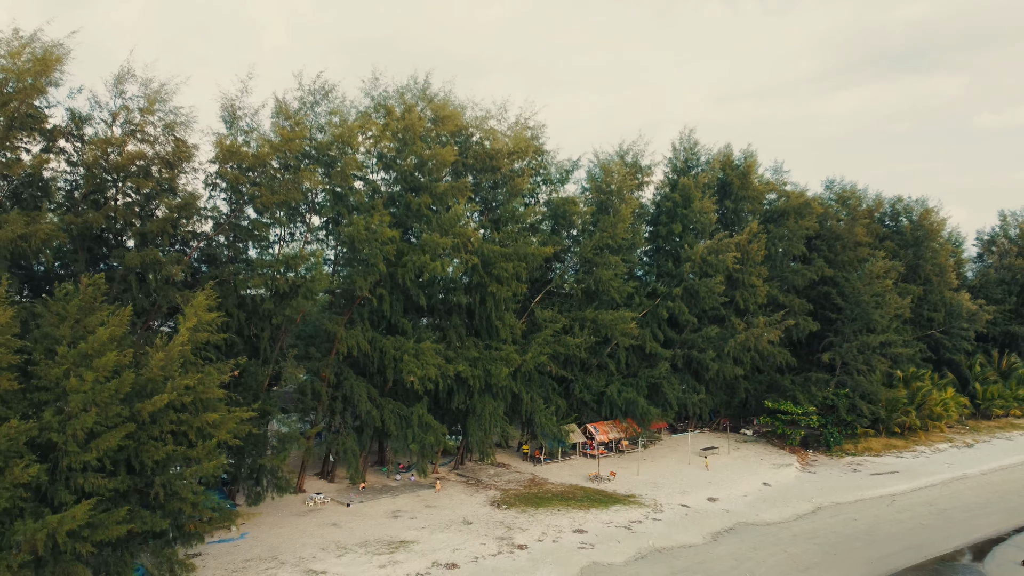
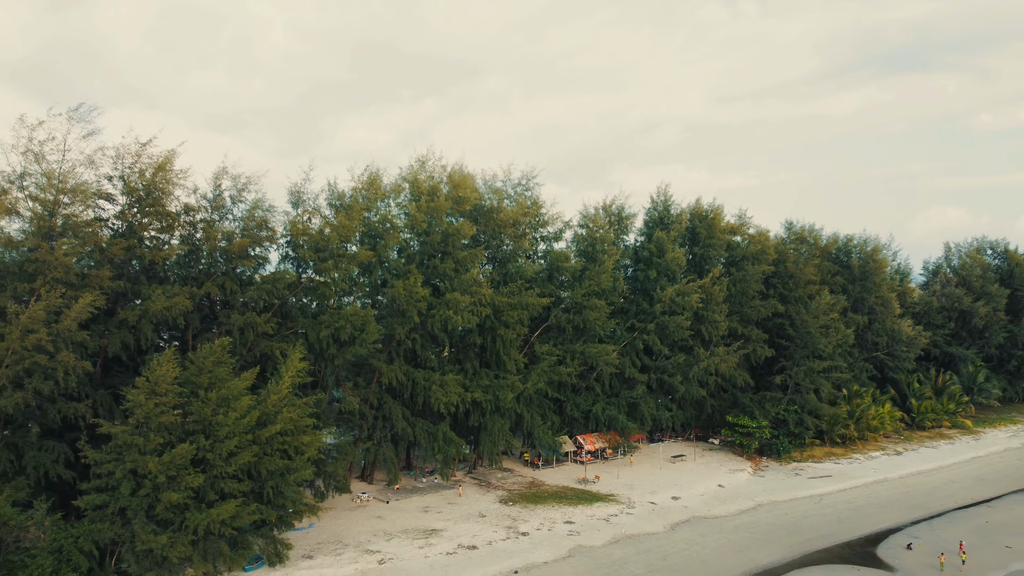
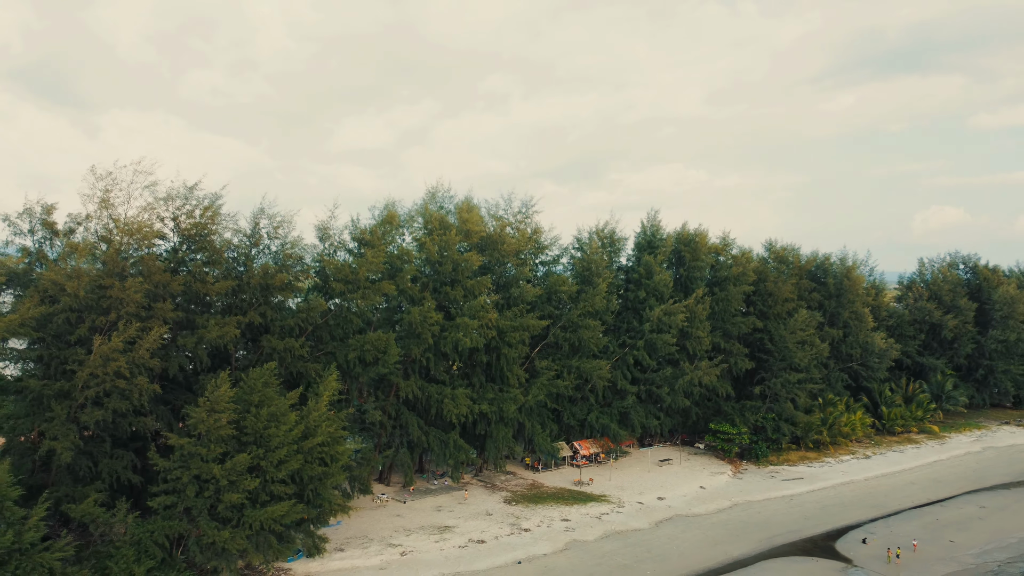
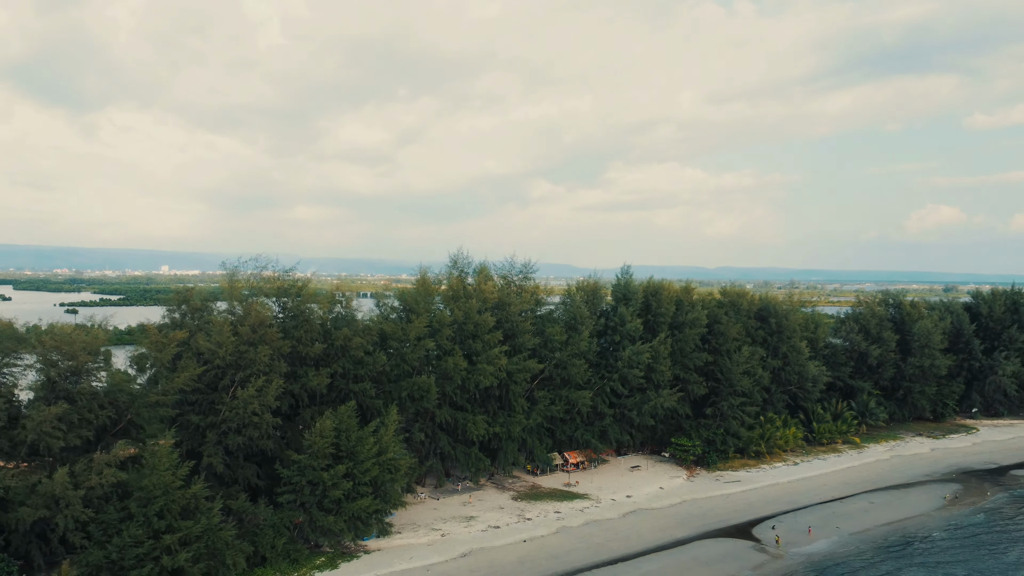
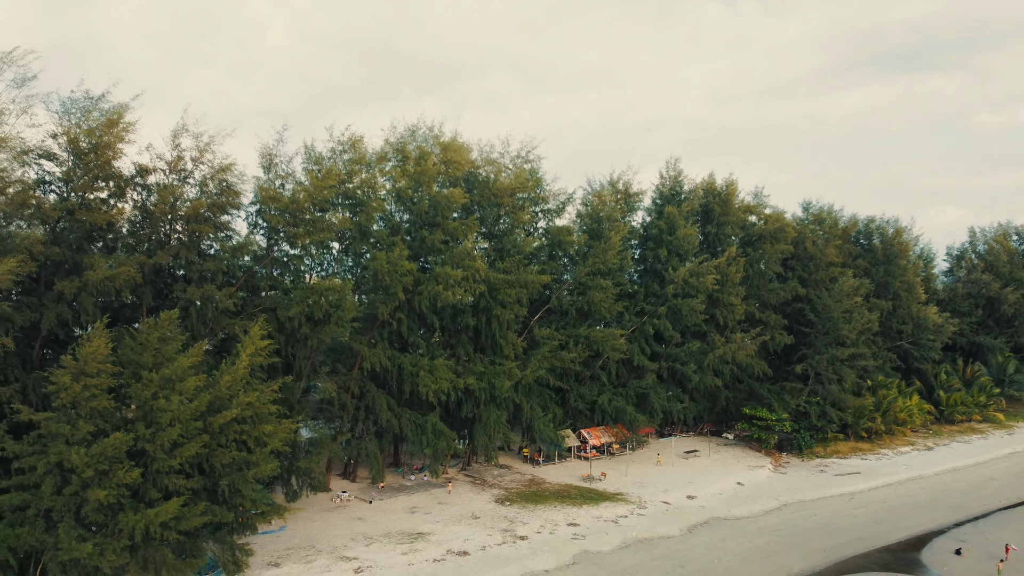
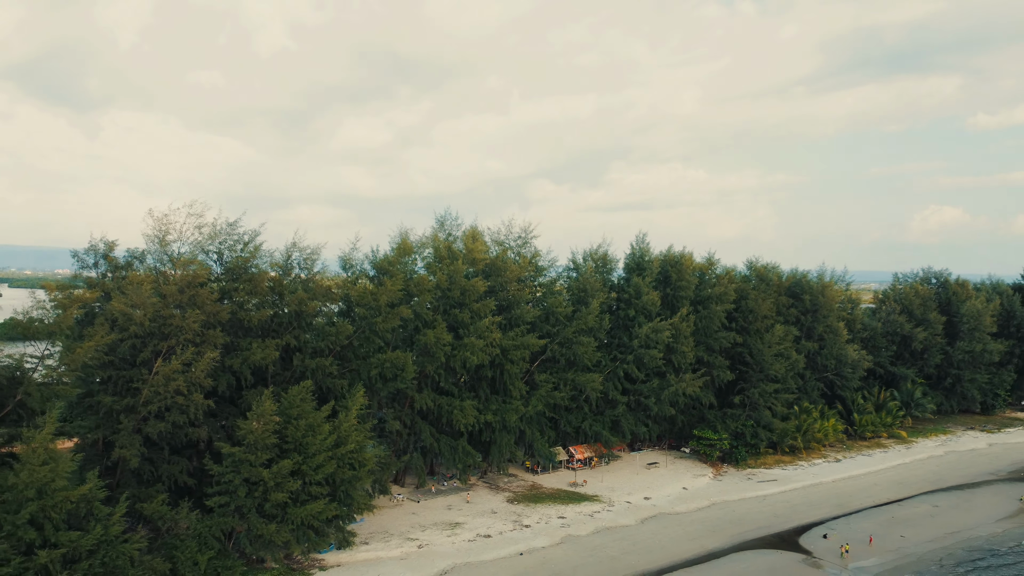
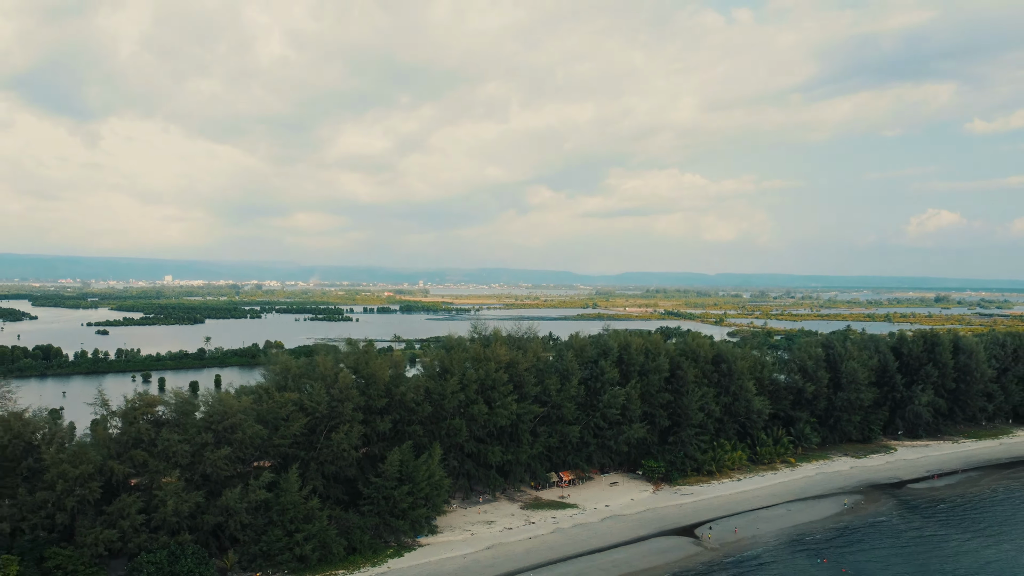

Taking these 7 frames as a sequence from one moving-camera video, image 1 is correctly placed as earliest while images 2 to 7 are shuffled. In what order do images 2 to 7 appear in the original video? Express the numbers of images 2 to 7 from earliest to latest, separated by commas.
5, 2, 3, 6, 4, 7
